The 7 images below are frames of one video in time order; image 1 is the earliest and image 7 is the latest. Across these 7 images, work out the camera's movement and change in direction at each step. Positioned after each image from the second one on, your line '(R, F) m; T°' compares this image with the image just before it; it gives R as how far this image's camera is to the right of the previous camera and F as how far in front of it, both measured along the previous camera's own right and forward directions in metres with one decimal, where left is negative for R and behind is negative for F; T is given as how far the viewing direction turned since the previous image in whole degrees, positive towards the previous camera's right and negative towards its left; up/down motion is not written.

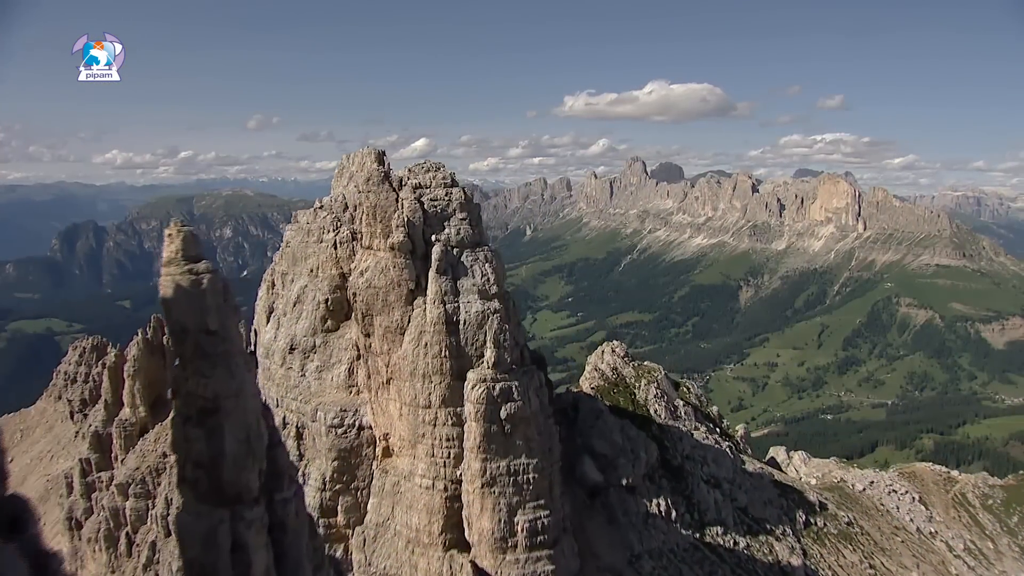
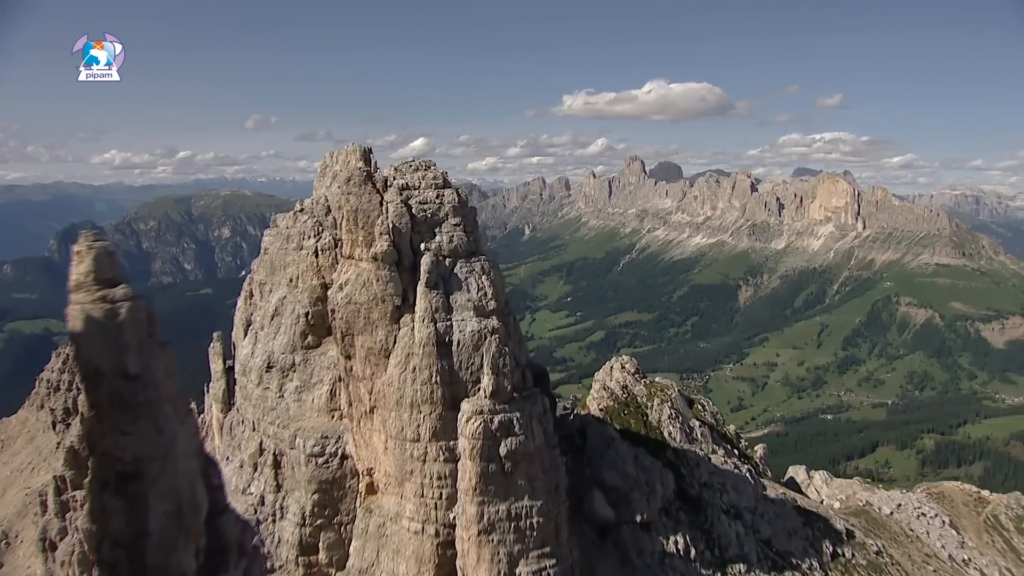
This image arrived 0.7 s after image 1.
(0.0, +1.3) m; 0°
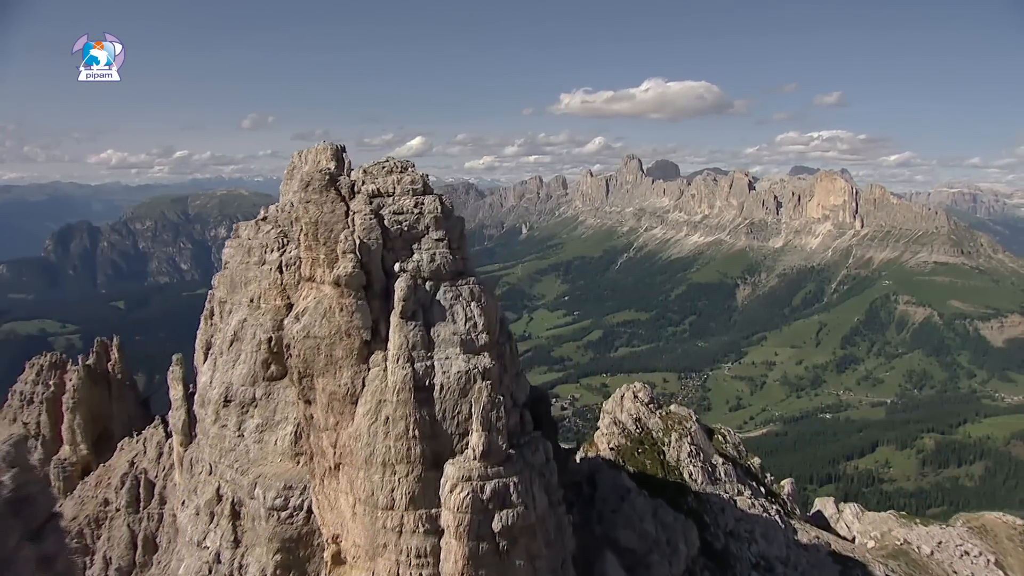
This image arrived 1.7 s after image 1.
(0.0, +1.7) m; 0°
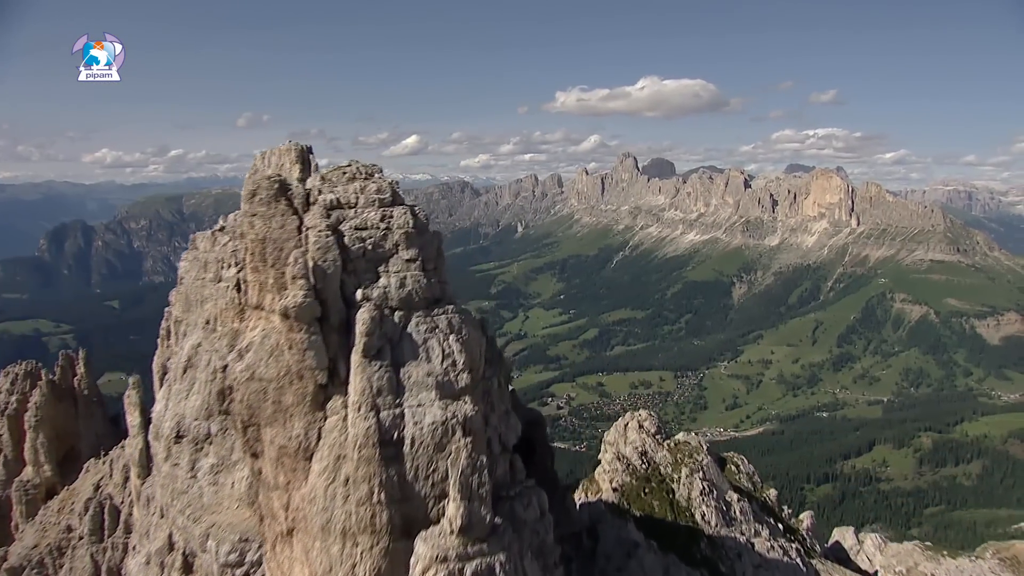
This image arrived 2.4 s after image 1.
(+0.1, +1.3) m; 0°
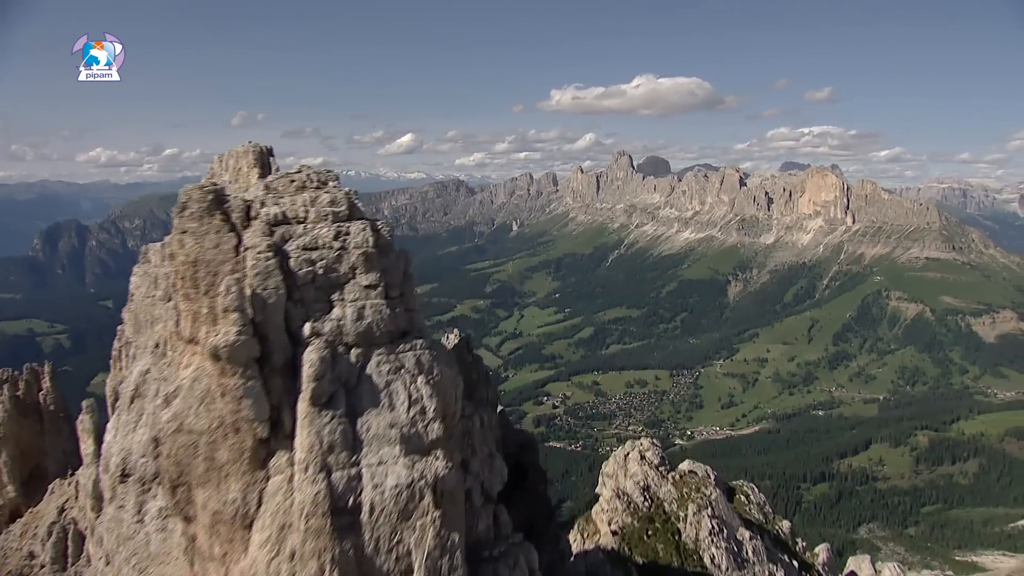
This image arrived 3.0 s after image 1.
(0.0, +1.3) m; 0°
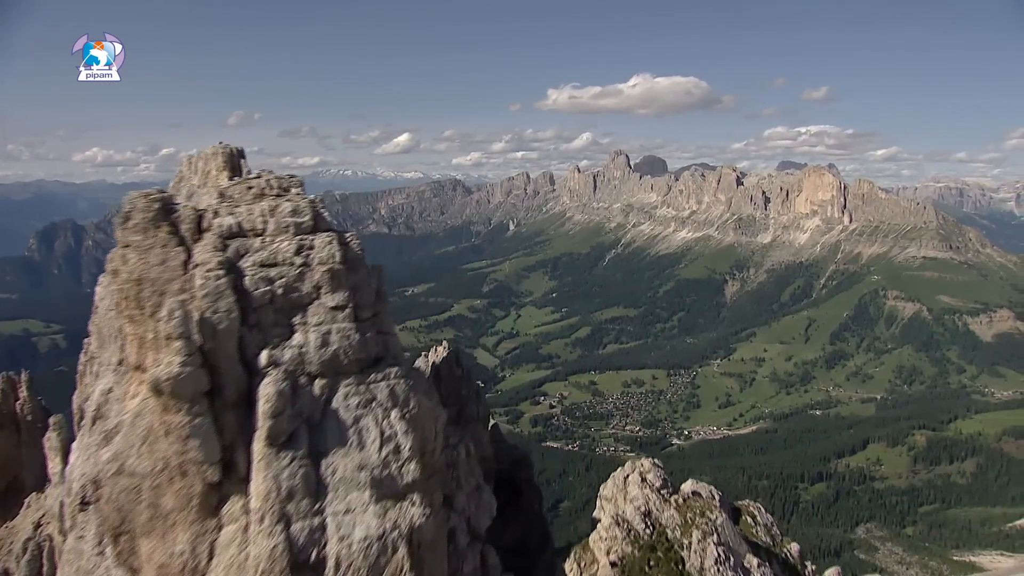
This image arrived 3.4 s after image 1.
(0.0, +0.8) m; 0°
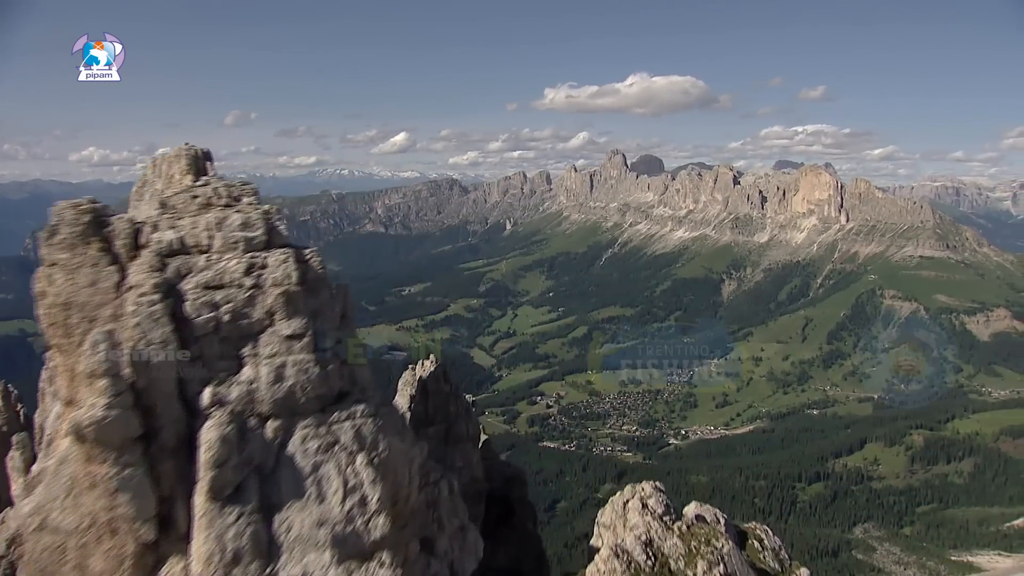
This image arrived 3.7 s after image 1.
(+0.2, +1.1) m; 0°
